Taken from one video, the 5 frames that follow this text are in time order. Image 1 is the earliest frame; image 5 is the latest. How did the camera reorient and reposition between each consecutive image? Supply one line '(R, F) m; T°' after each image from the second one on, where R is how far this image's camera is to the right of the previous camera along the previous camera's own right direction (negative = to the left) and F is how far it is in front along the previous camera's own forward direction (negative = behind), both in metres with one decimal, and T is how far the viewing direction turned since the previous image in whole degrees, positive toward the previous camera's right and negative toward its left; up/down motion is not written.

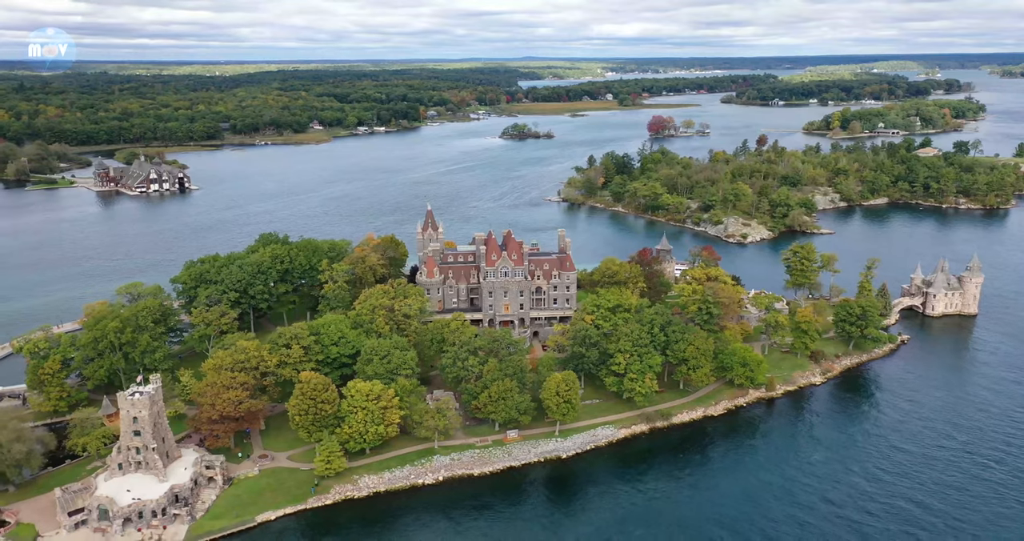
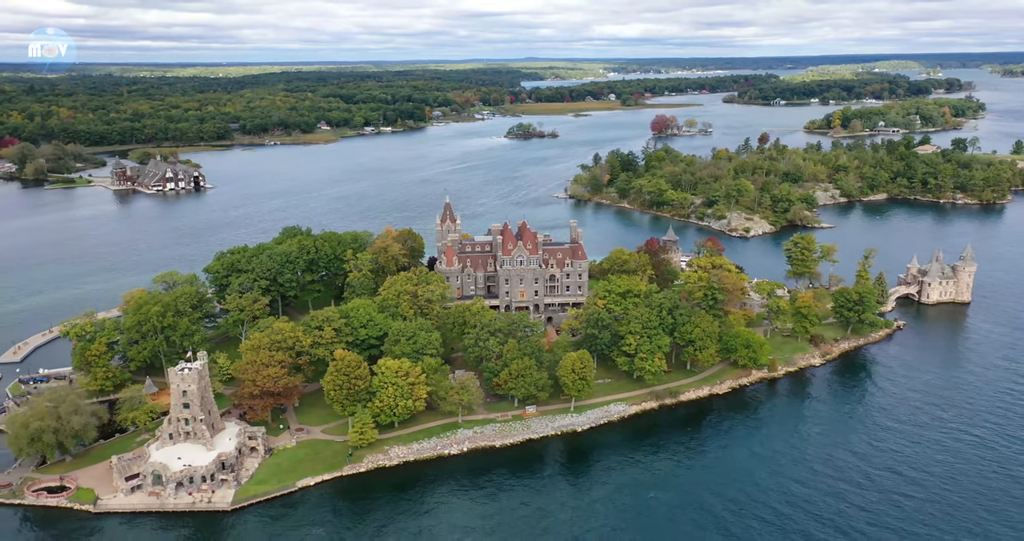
(-1.2, -3.2) m; 0°
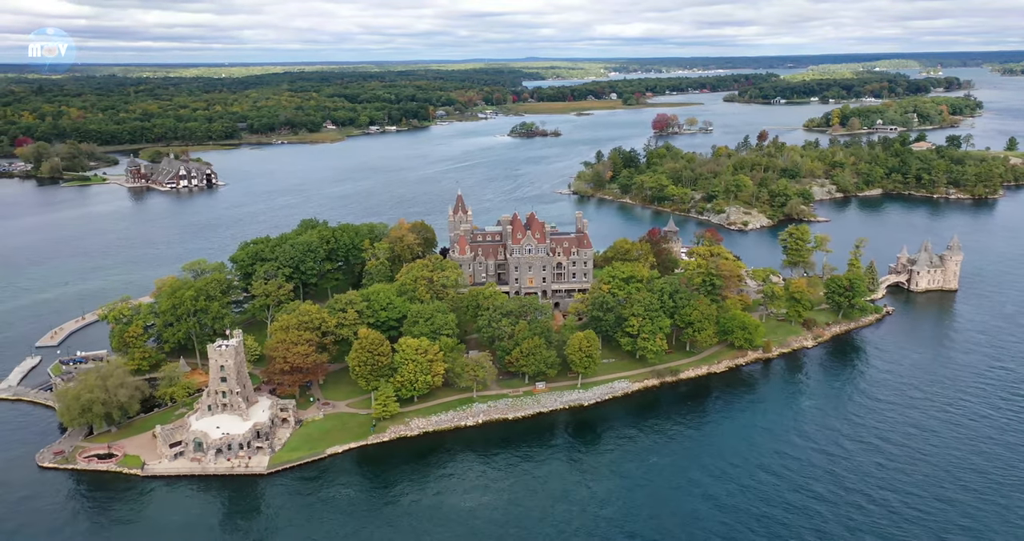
(-0.7, -3.6) m; 0°
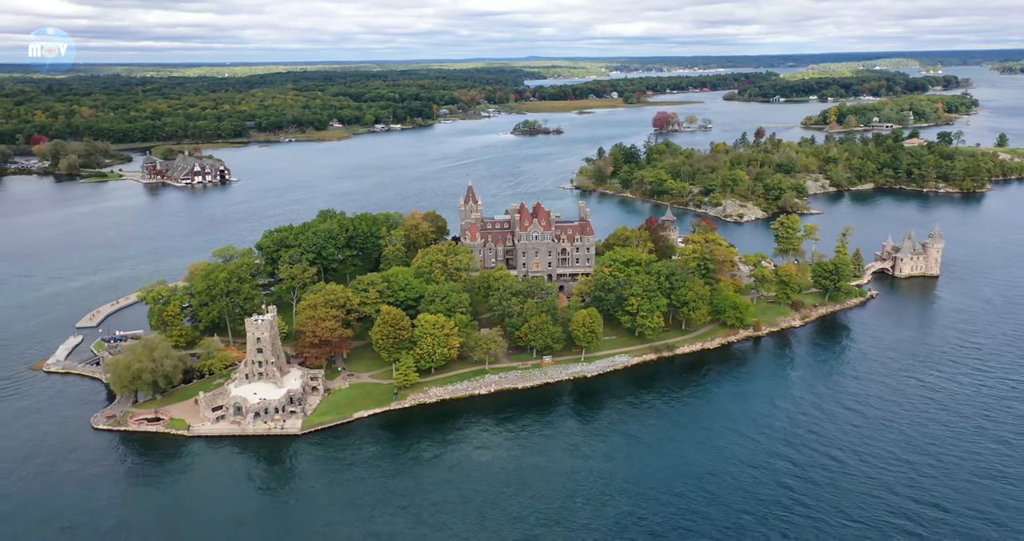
(-0.6, -4.6) m; 0°
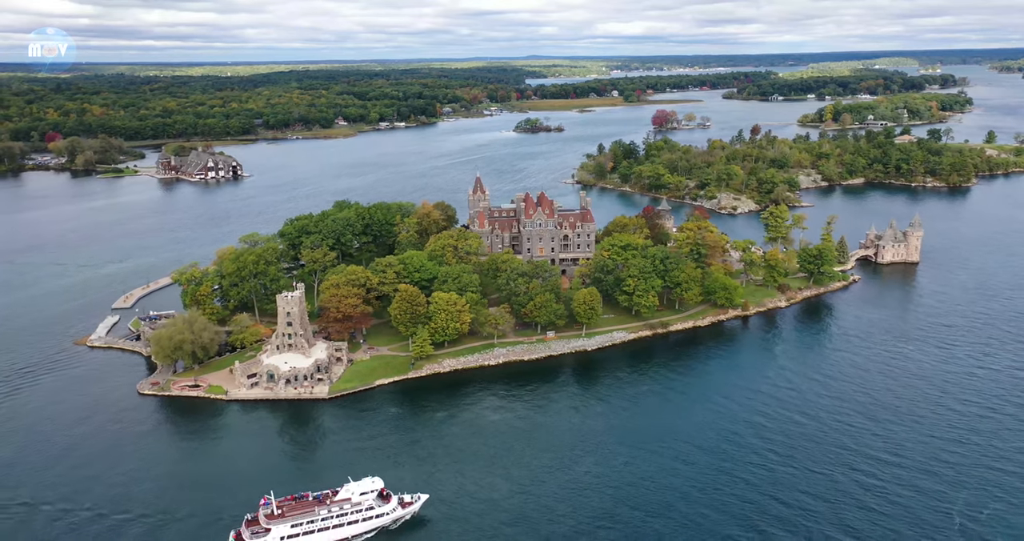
(-0.5, -5.0) m; 0°
